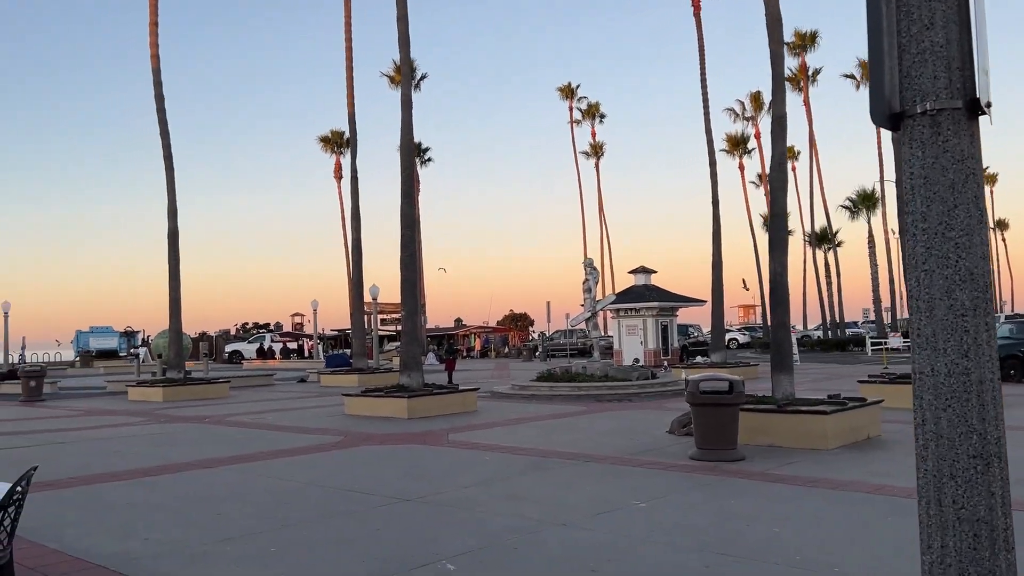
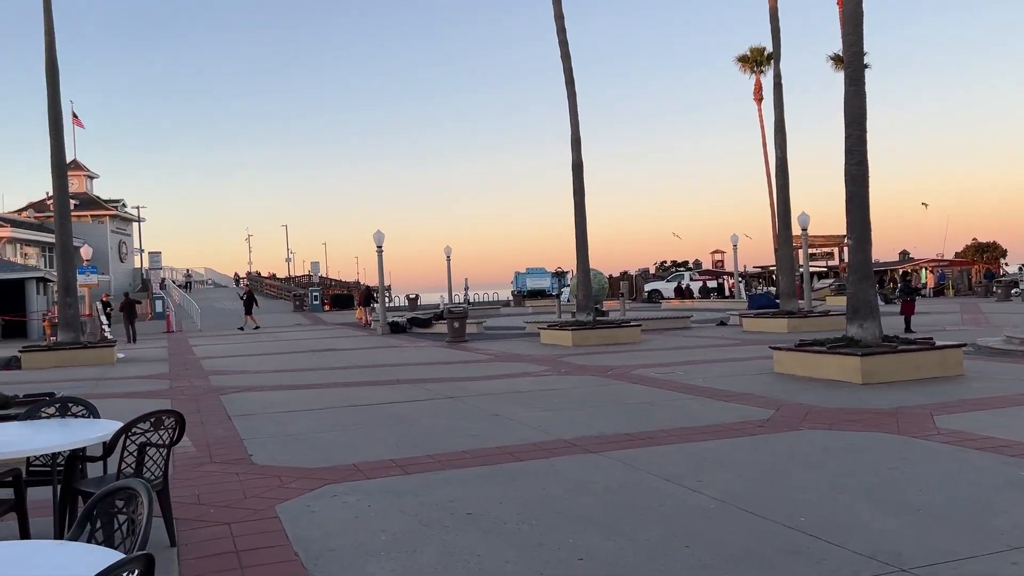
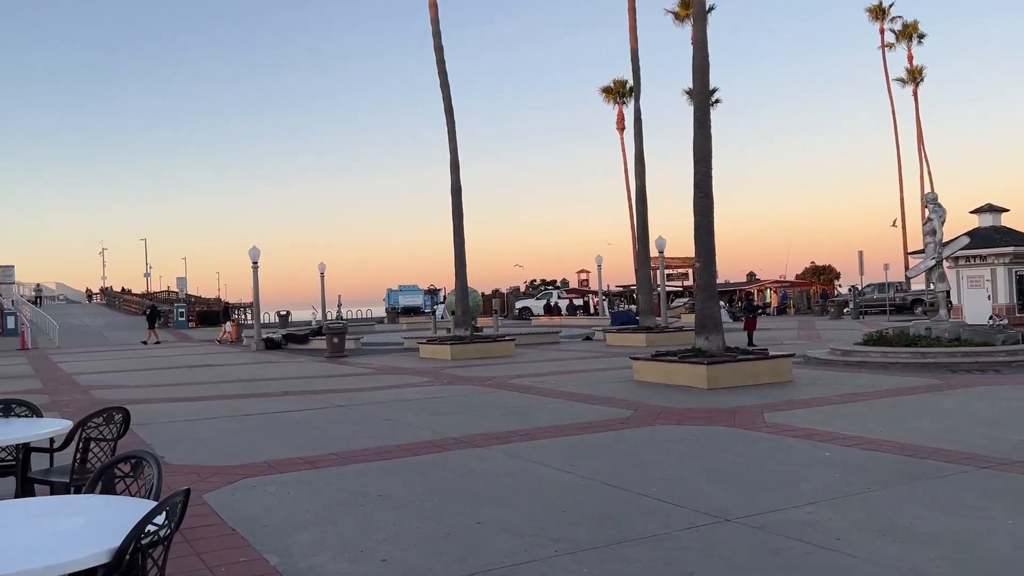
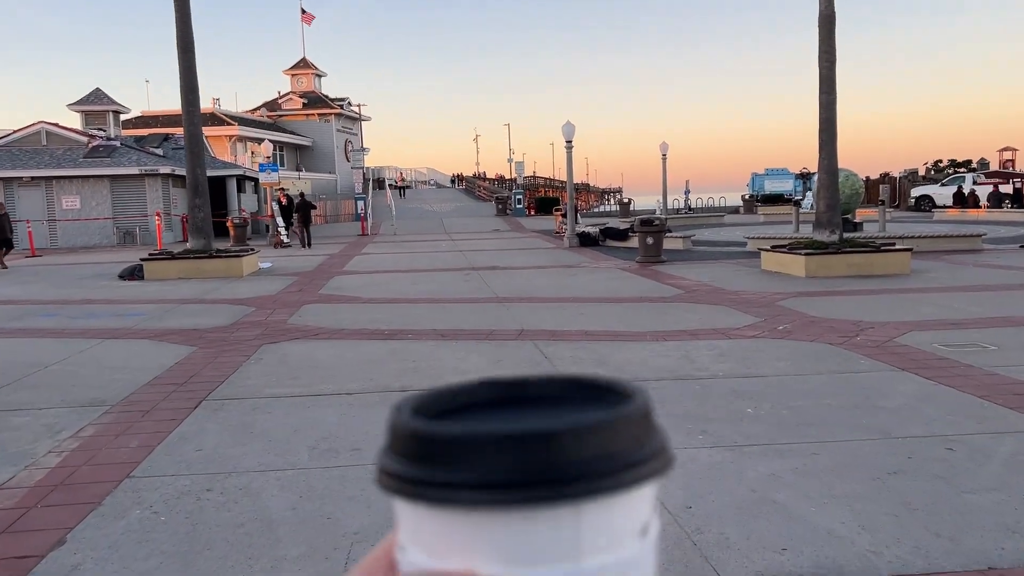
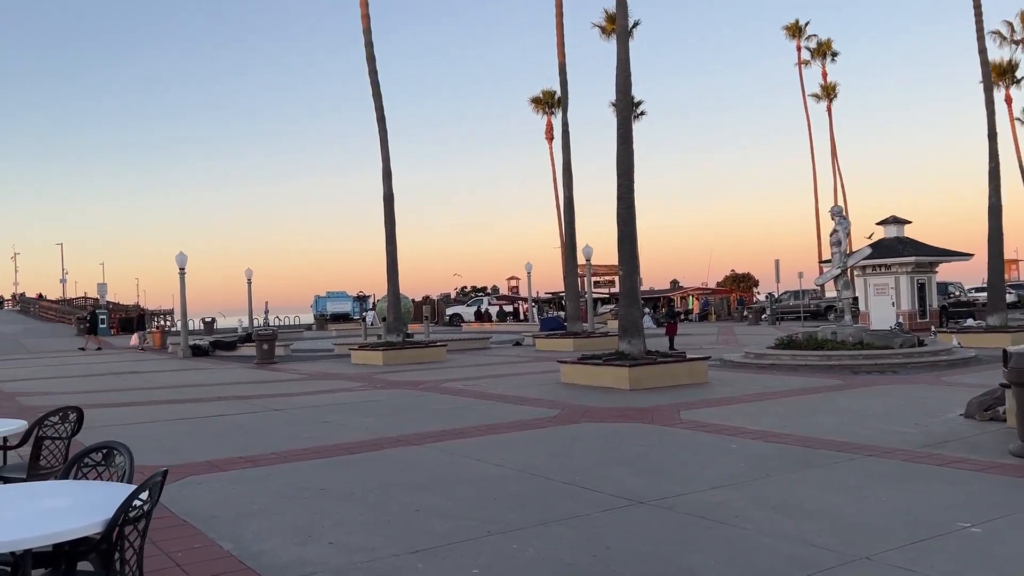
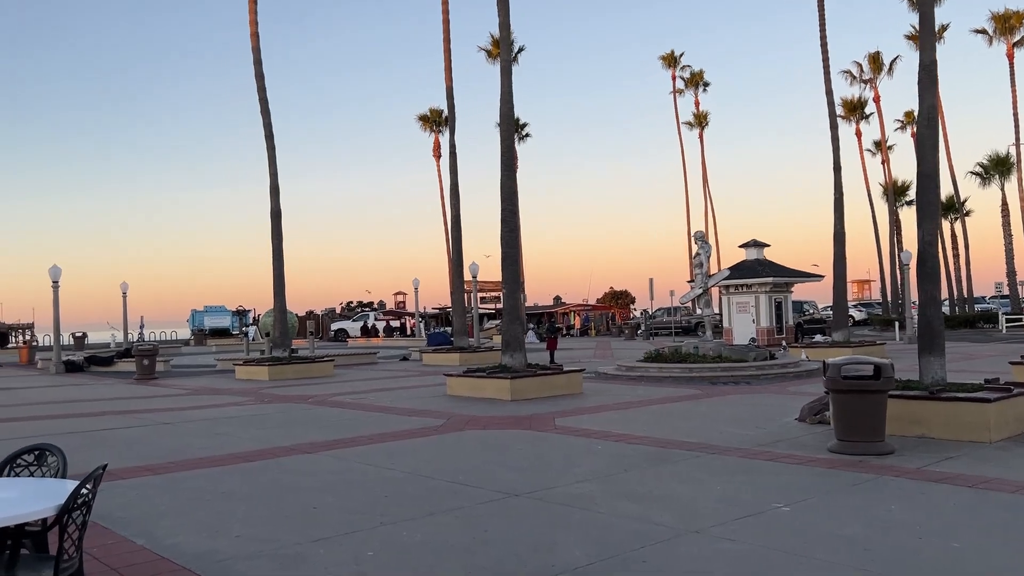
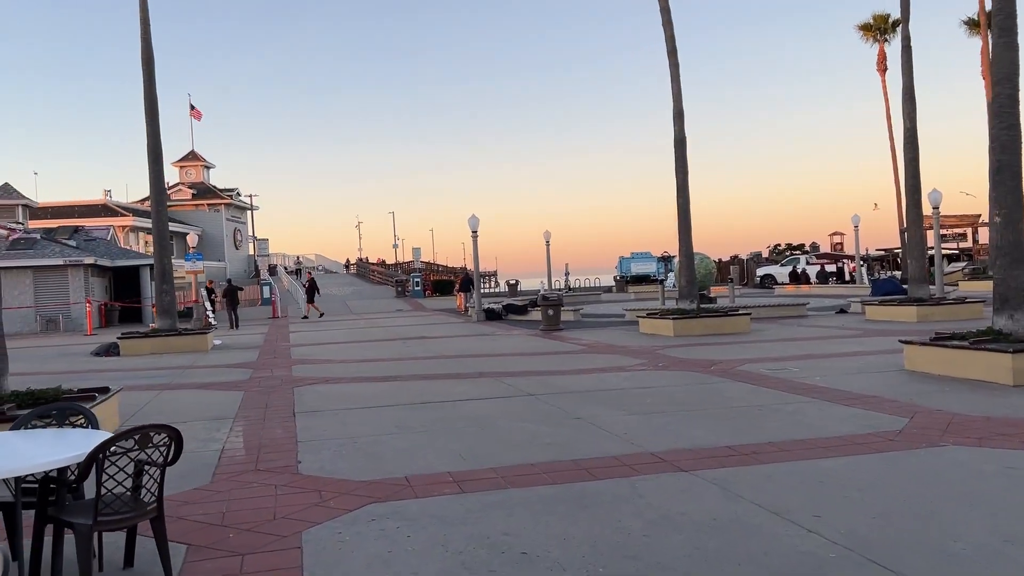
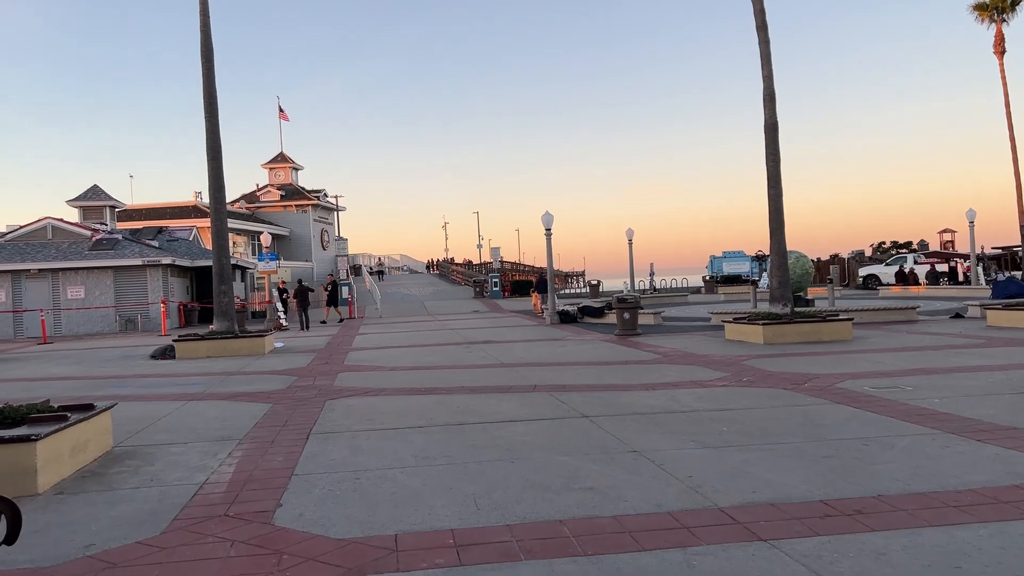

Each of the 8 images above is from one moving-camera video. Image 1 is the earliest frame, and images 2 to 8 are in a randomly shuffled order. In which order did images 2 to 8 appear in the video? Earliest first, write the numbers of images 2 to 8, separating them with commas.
6, 5, 3, 2, 7, 8, 4
